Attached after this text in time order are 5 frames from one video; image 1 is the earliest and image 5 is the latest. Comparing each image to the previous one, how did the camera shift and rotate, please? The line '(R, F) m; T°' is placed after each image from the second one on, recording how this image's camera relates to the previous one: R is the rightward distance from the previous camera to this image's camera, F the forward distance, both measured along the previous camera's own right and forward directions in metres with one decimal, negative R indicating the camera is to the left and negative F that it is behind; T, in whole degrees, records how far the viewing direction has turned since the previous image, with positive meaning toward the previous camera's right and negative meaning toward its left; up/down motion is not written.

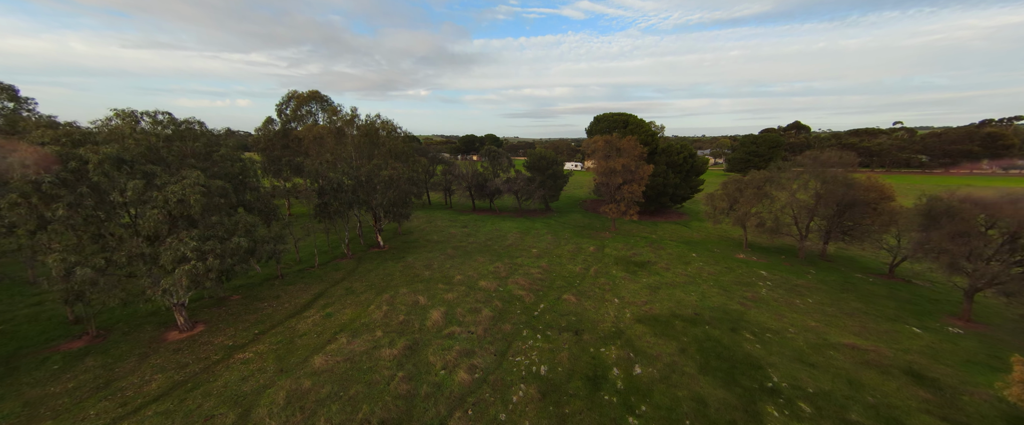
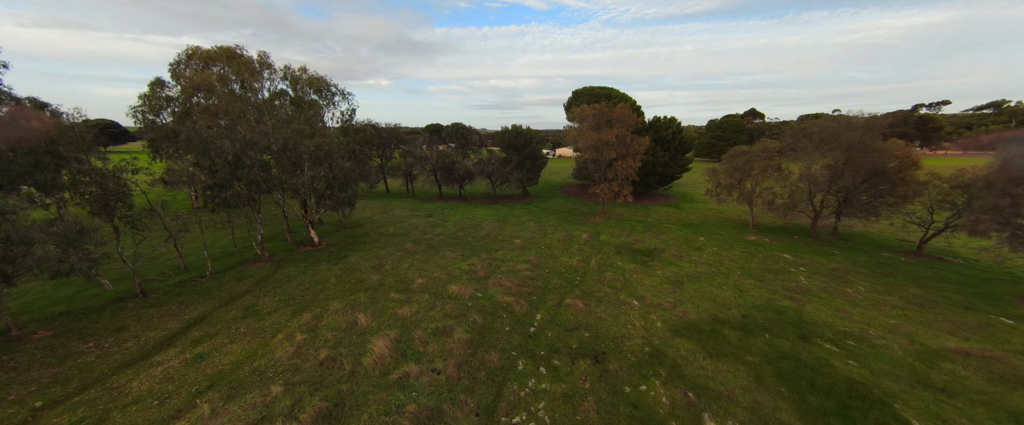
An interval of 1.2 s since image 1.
(-0.4, +5.5) m; +5°
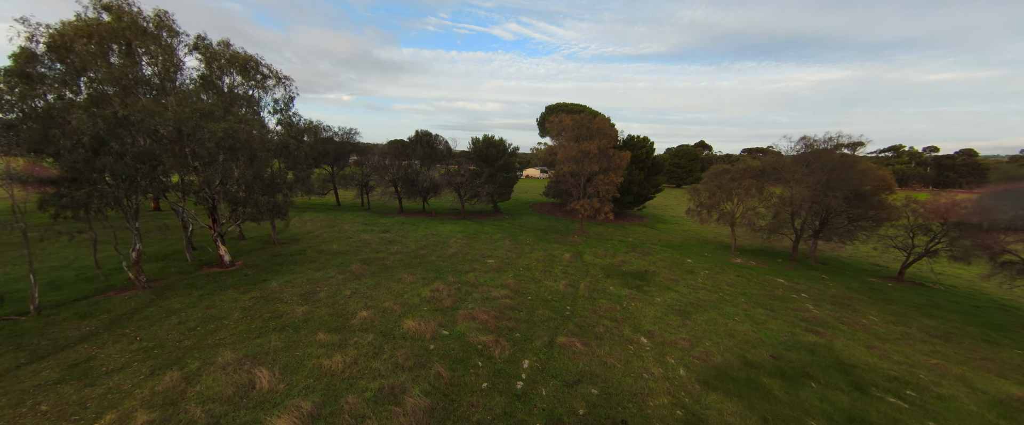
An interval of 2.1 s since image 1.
(-0.5, +3.2) m; +6°
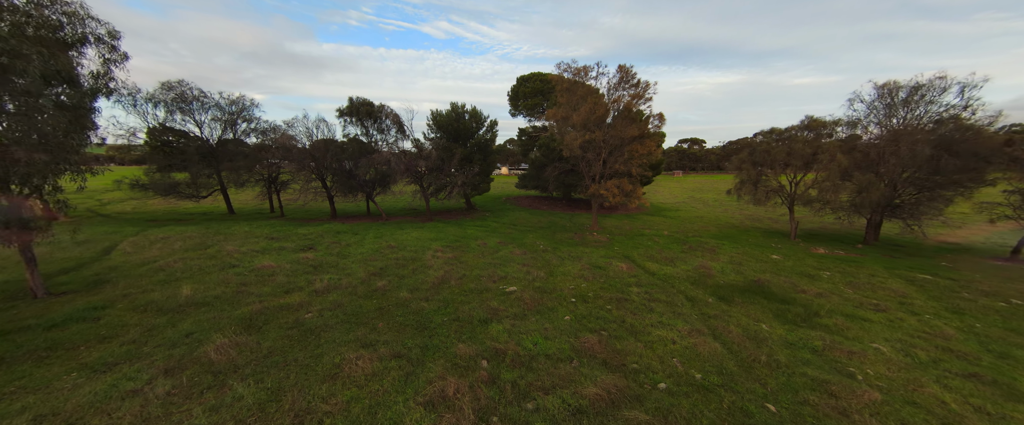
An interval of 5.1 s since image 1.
(-2.9, +8.9) m; +10°
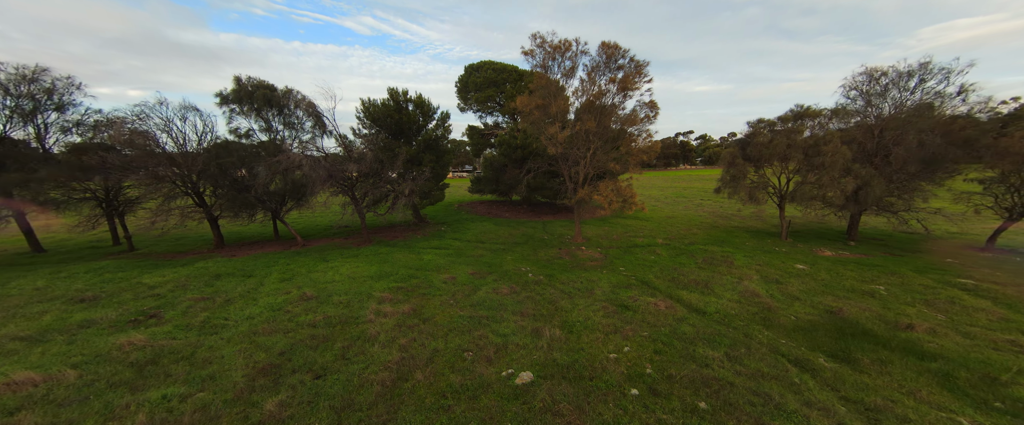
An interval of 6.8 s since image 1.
(-1.2, +4.8) m; +10°
